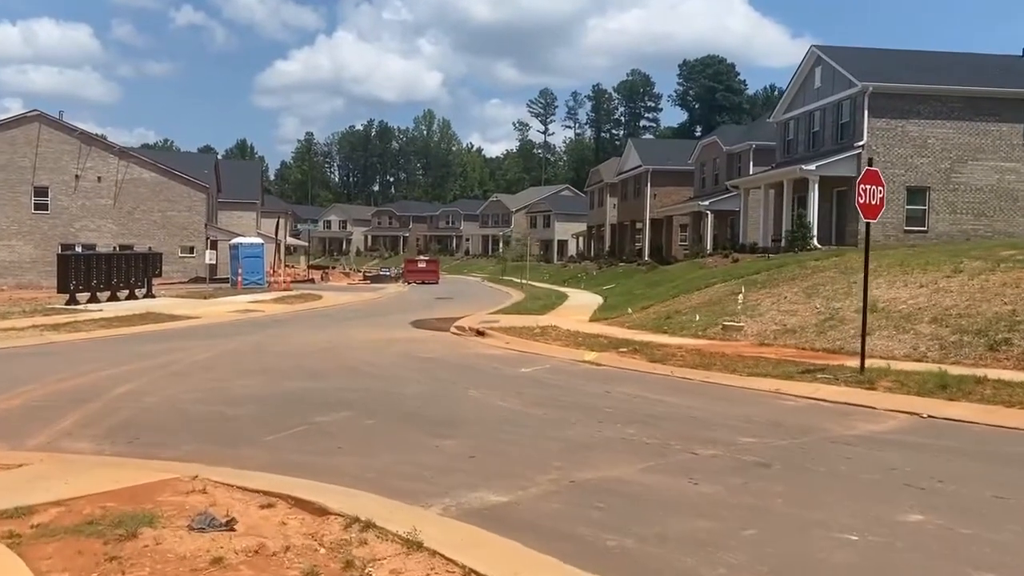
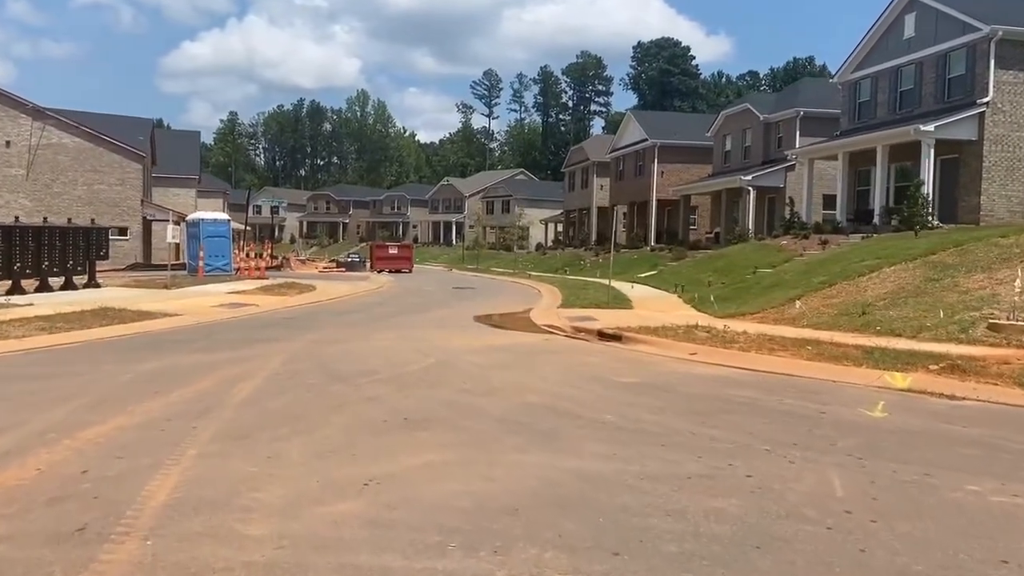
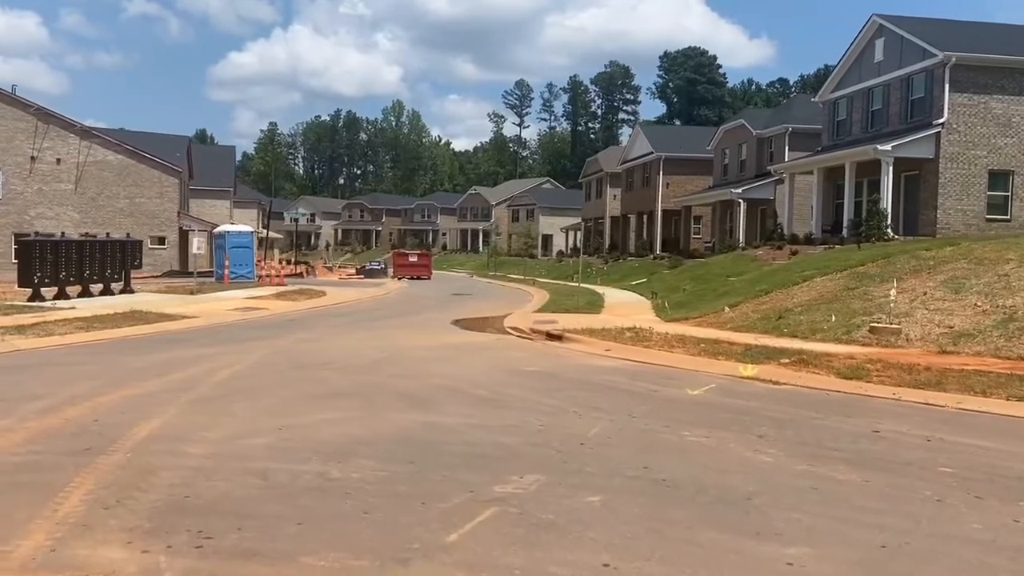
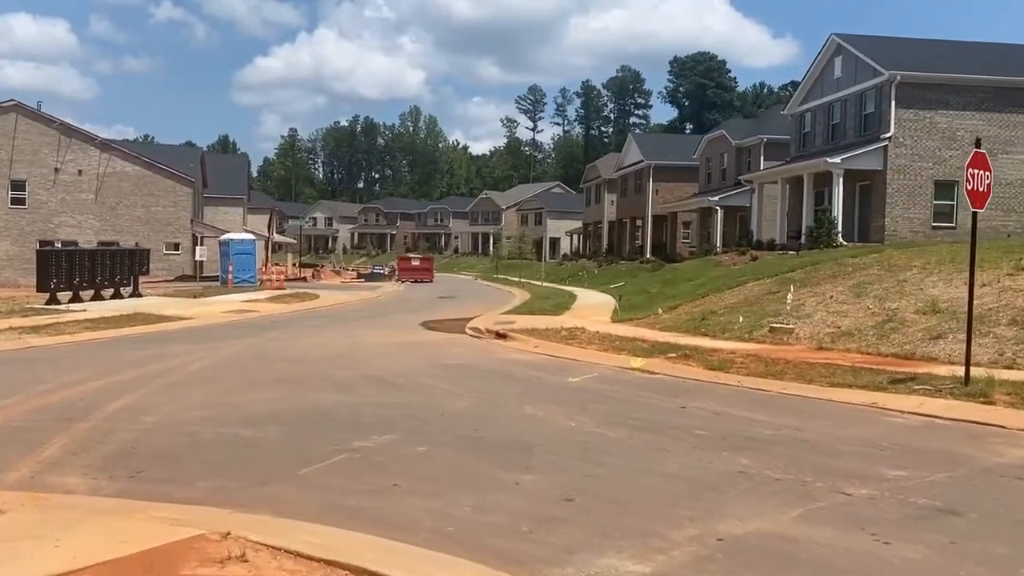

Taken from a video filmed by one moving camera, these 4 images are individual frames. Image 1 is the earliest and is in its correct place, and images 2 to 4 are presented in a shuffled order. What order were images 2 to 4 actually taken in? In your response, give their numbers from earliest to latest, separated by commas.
4, 3, 2
